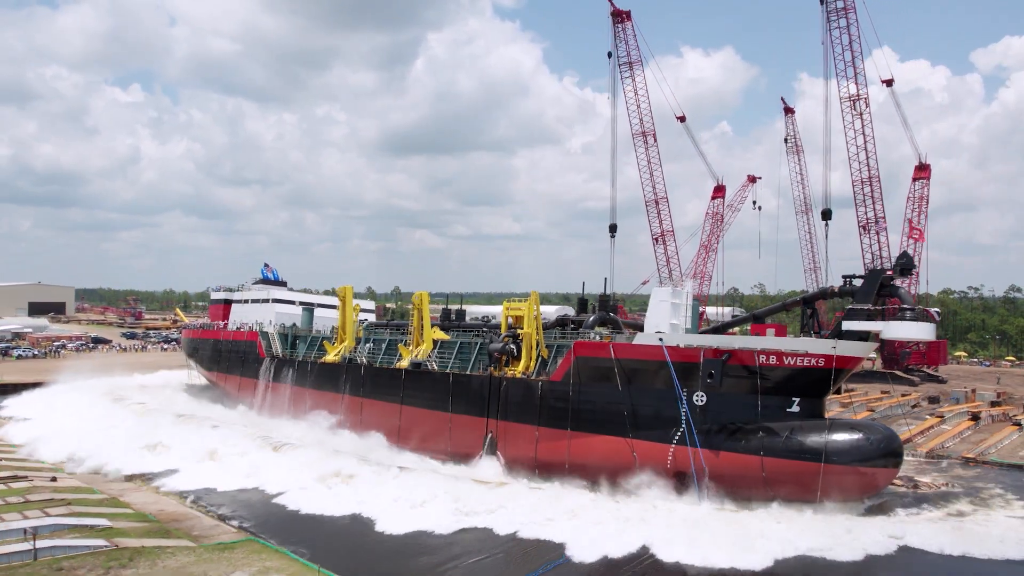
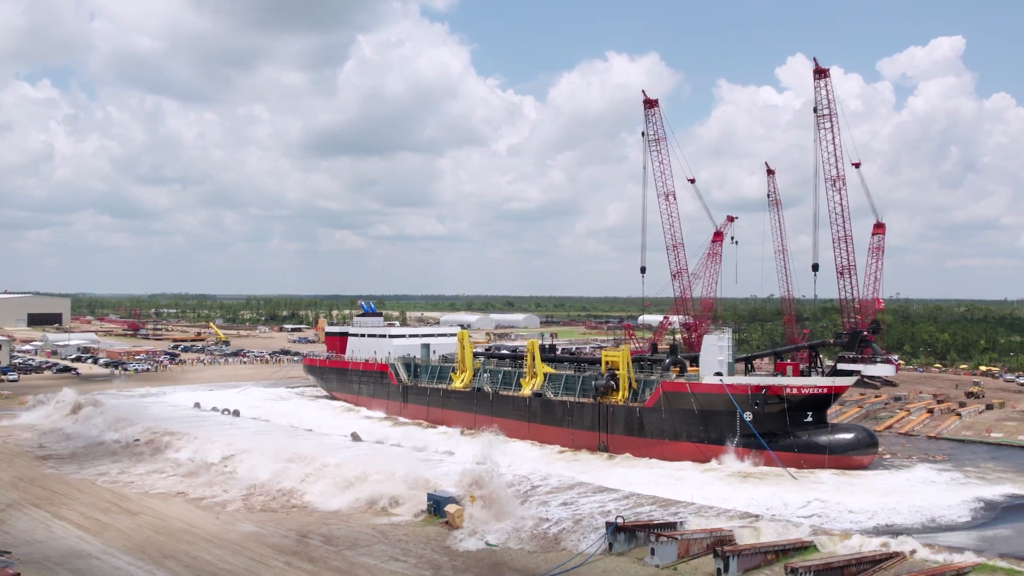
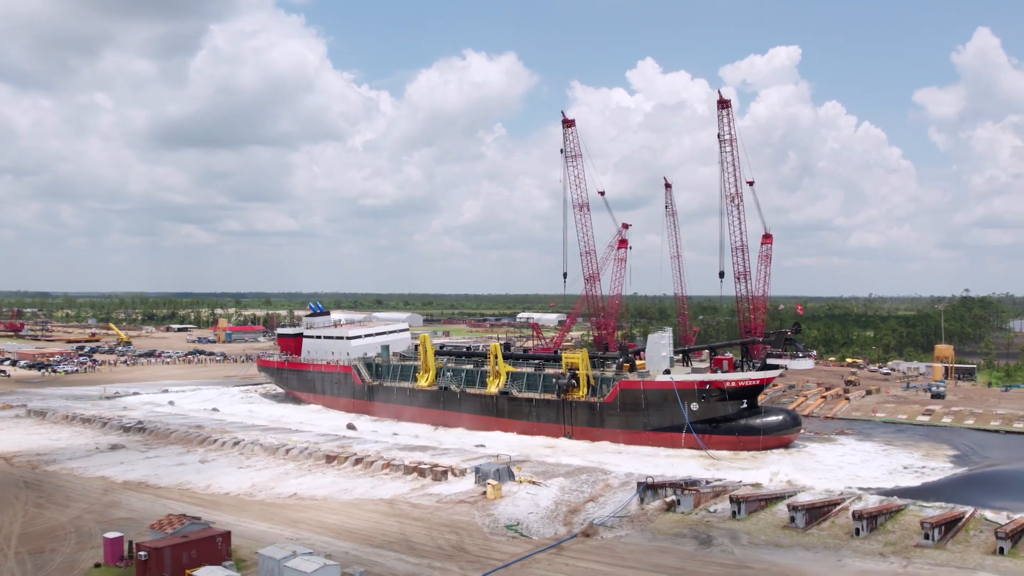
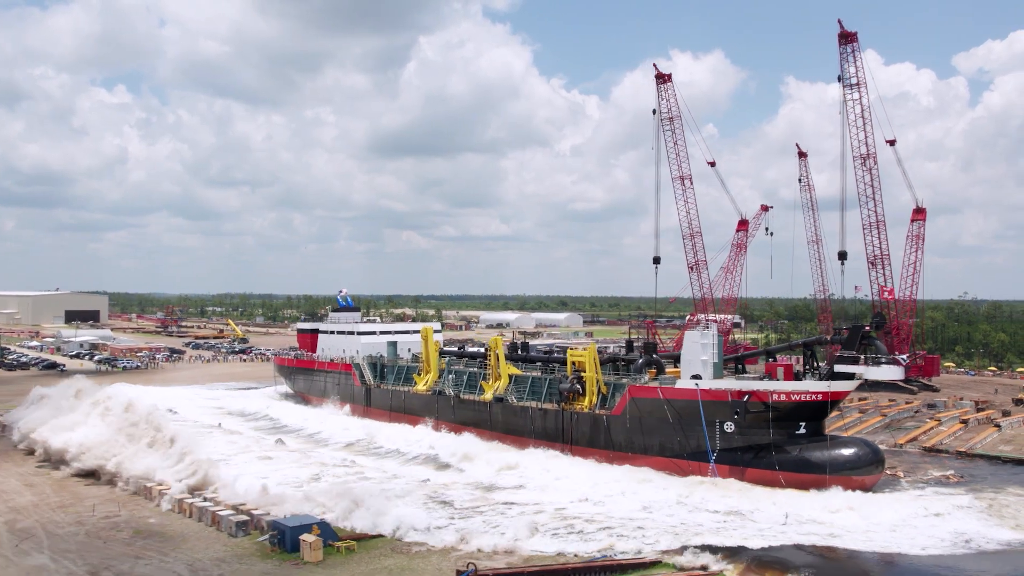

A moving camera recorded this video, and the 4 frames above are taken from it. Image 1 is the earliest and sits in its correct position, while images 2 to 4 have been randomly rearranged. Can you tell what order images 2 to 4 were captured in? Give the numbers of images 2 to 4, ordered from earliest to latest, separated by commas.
4, 2, 3
